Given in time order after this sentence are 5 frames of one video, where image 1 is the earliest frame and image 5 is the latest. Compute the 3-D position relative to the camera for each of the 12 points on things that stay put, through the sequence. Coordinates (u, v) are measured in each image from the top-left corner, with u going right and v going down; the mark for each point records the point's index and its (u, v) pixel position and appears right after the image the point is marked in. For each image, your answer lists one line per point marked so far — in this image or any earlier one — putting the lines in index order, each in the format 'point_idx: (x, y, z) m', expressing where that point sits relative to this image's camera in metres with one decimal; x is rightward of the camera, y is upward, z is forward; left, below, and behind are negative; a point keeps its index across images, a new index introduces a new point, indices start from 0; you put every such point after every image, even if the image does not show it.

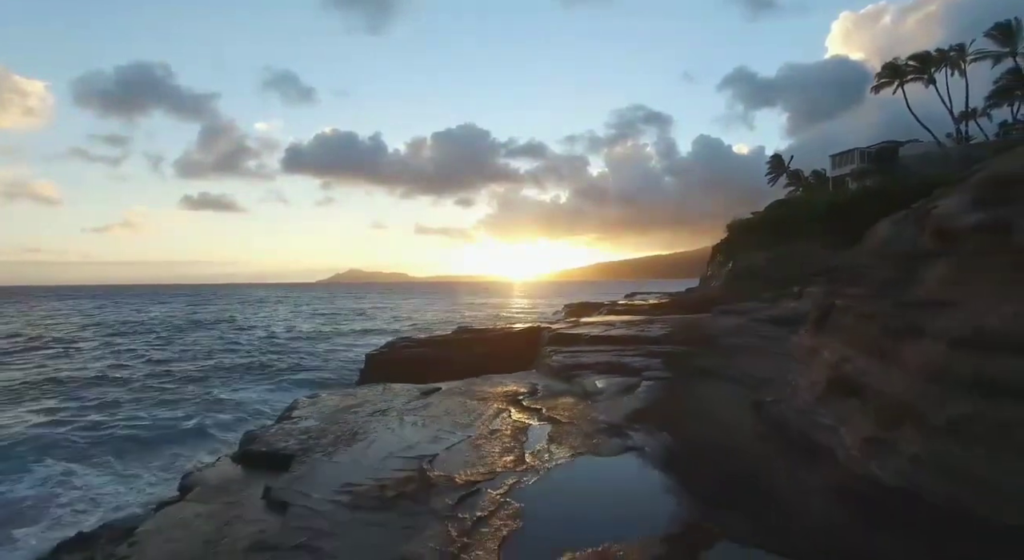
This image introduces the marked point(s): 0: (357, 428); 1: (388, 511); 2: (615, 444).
0: (-3.7, -3.5, +12.0) m
1: (-1.8, -3.4, +7.4) m
2: (+2.2, -3.4, +10.5) m
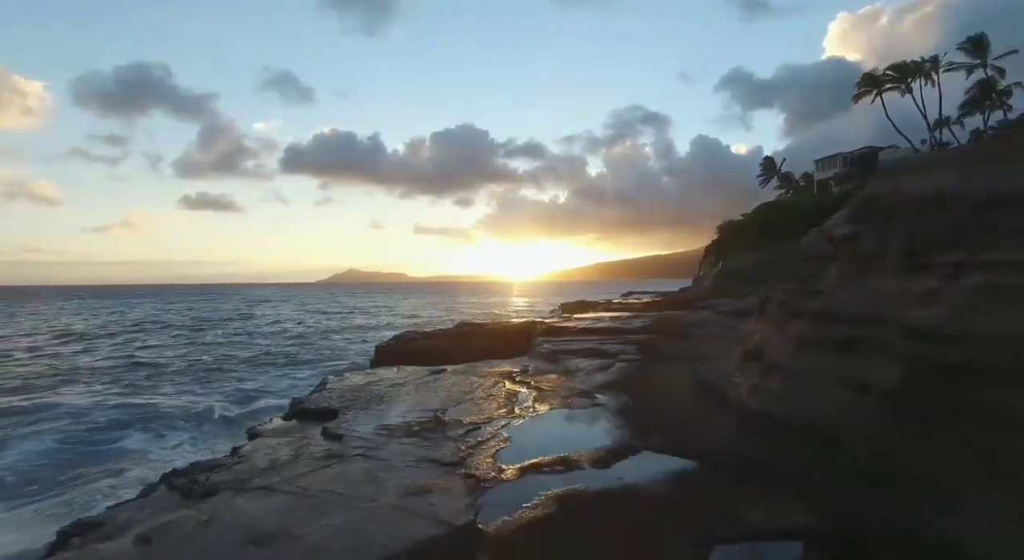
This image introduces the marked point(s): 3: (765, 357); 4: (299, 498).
0: (-3.9, -3.4, +15.0) m
1: (-2.0, -3.3, +10.4) m
2: (+2.0, -3.3, +13.5) m
3: (+5.5, -1.6, +10.8) m
4: (-3.2, -3.3, +7.4) m
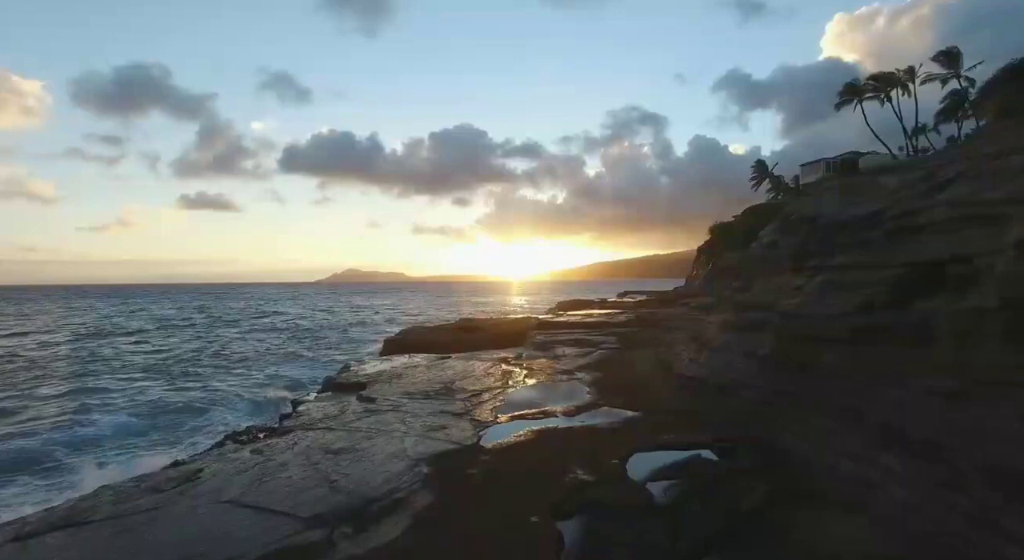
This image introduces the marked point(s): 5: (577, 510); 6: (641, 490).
0: (-4.1, -3.4, +18.0) m
1: (-2.2, -3.2, +13.4) m
2: (+1.8, -3.2, +16.6) m
3: (+5.4, -1.6, +13.8) m
4: (-3.4, -3.2, +10.5) m
5: (+0.9, -3.1, +6.7) m
6: (+1.9, -3.1, +7.2) m
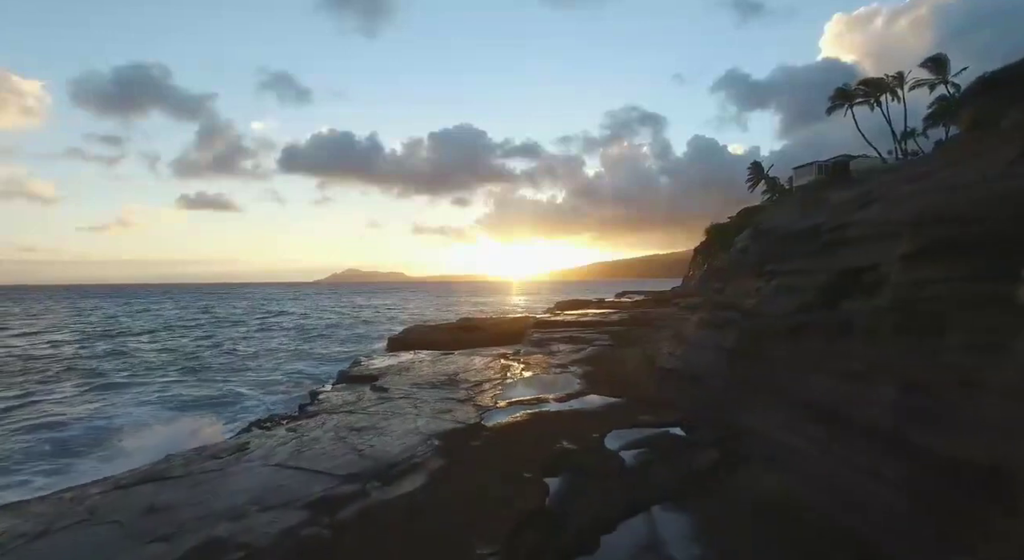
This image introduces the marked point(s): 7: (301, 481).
0: (-4.2, -3.5, +19.6) m
1: (-2.3, -3.3, +15.0) m
2: (+1.7, -3.3, +18.2) m
3: (+5.3, -1.7, +15.4) m
4: (-3.4, -3.3, +12.1) m
5: (+0.8, -3.2, +8.3) m
6: (+1.9, -3.2, +8.8) m
7: (-3.4, -3.2, +7.9) m
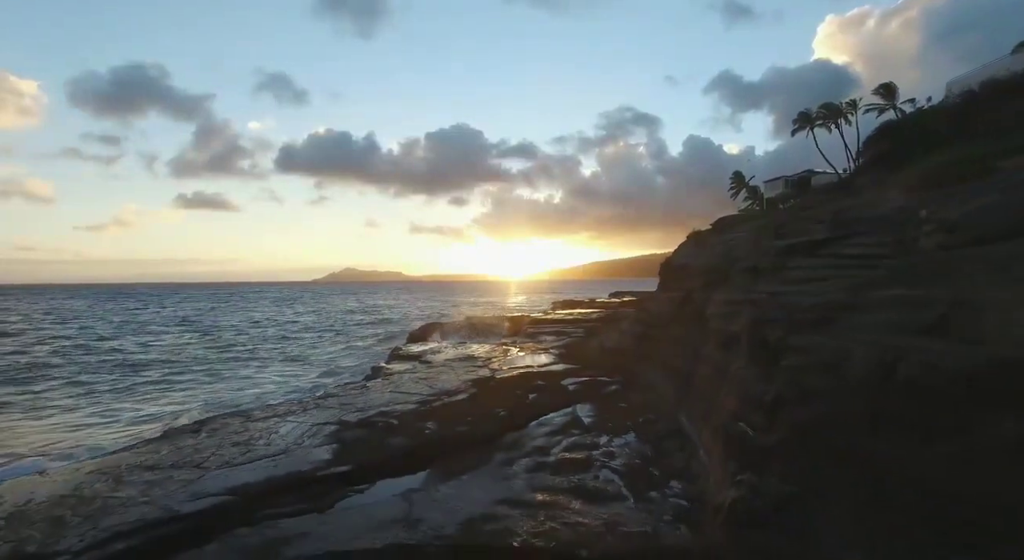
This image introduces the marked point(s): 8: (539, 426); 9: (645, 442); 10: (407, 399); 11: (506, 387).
0: (-4.3, -4.0, +27.6) m
1: (-2.4, -3.8, +23.0) m
2: (+1.6, -3.8, +26.2) m
3: (+5.2, -2.2, +23.5) m
4: (-3.5, -3.8, +20.0) m
5: (+0.8, -3.7, +16.3) m
6: (+1.8, -3.7, +16.8) m
7: (-3.4, -3.8, +15.9) m
8: (+0.7, -3.8, +13.0) m
9: (+3.0, -3.7, +11.3) m
10: (-3.3, -3.7, +15.4) m
11: (-0.3, -3.8, +17.0) m
